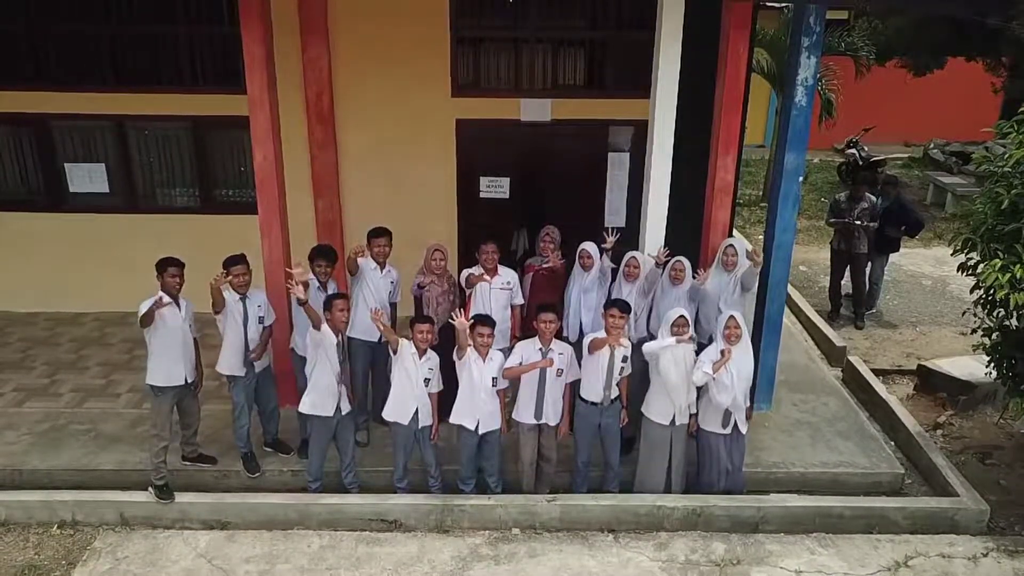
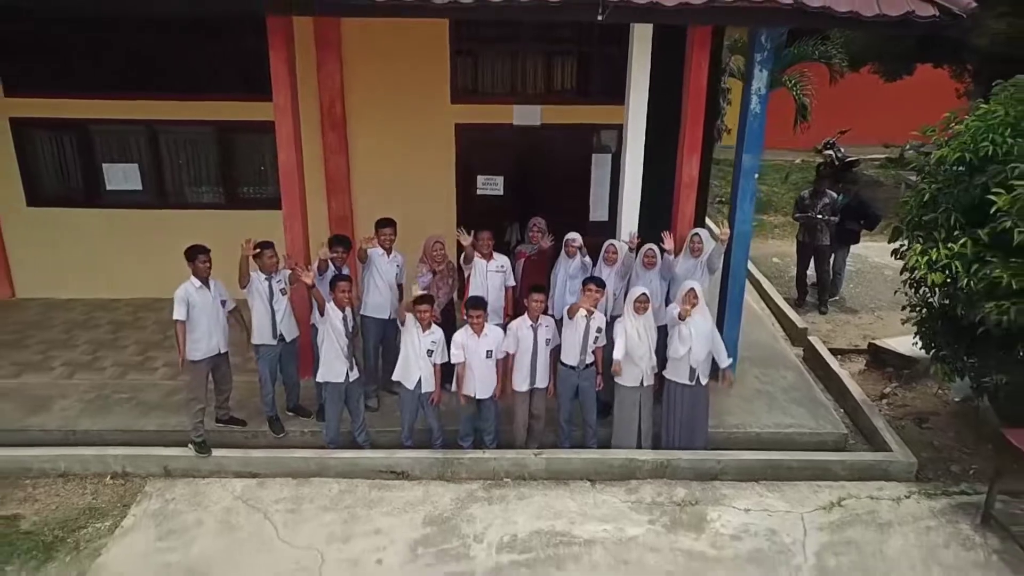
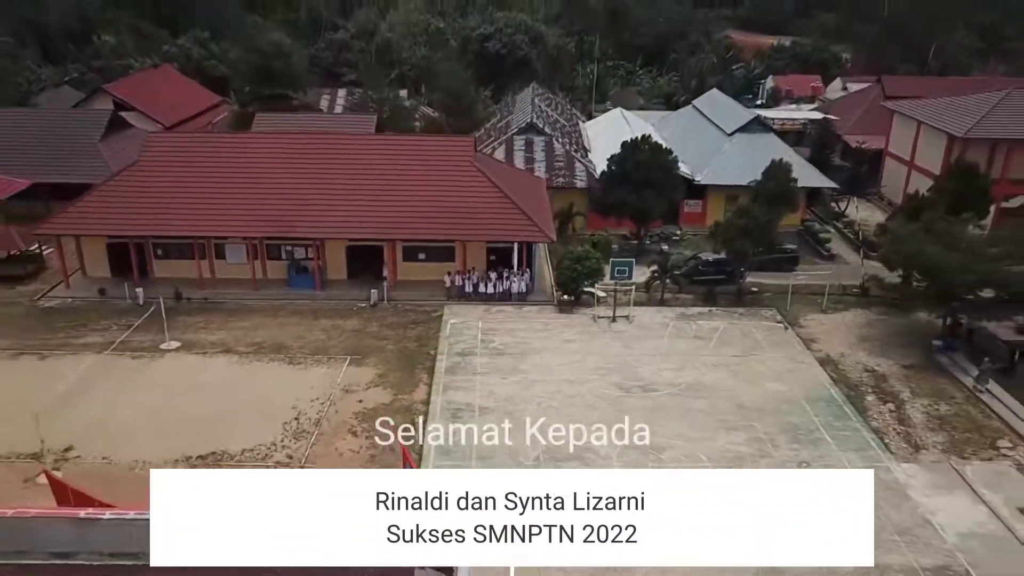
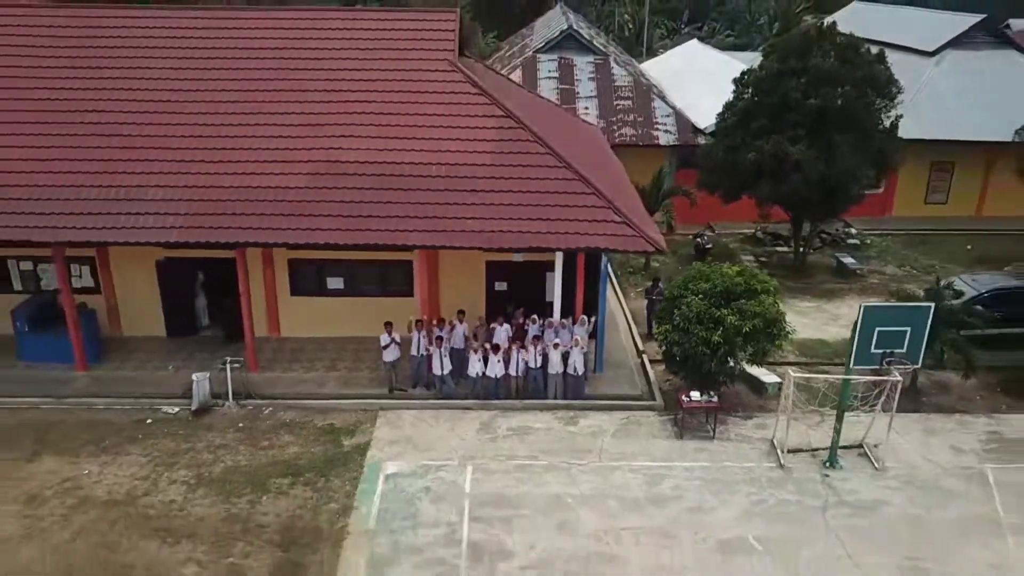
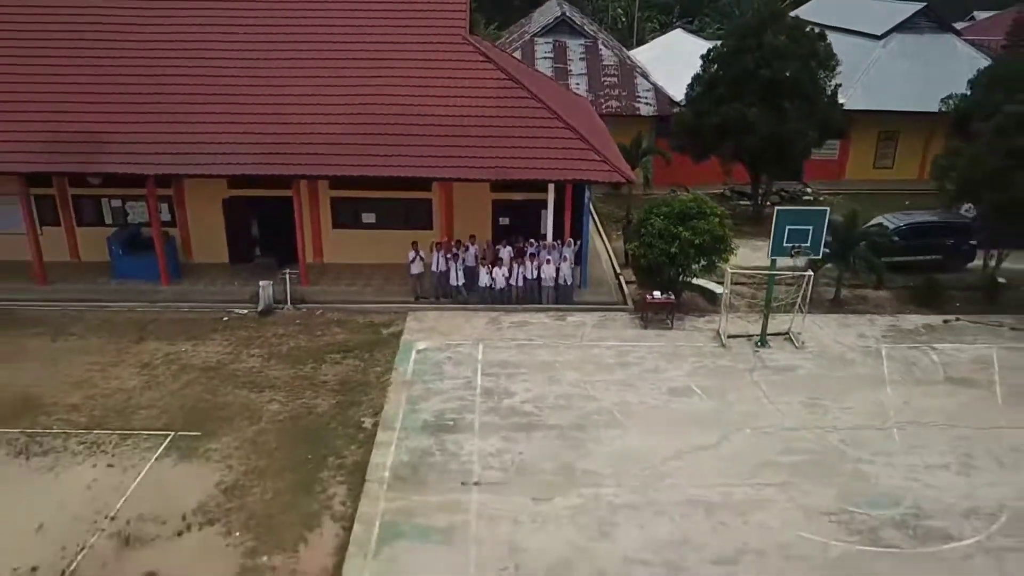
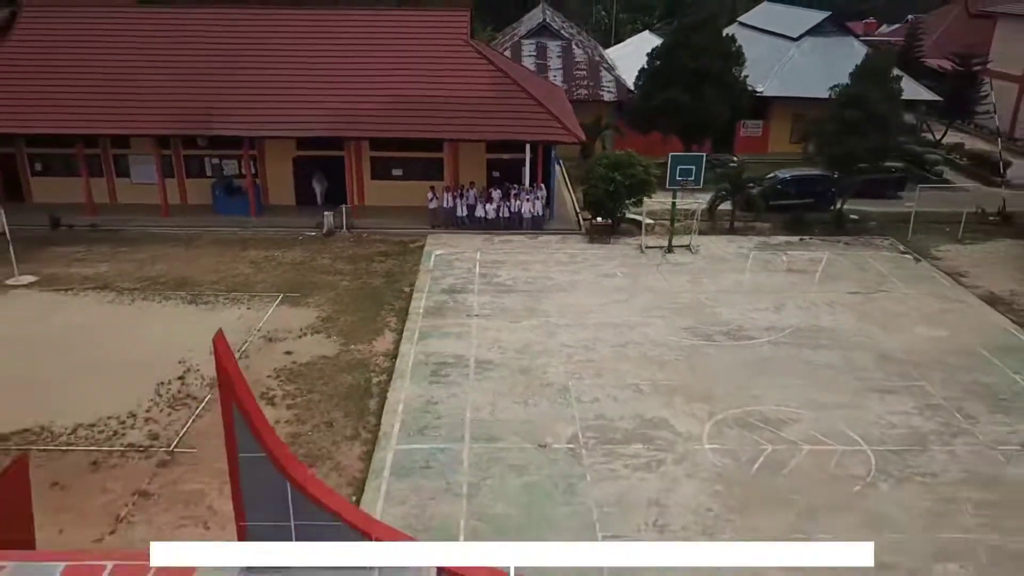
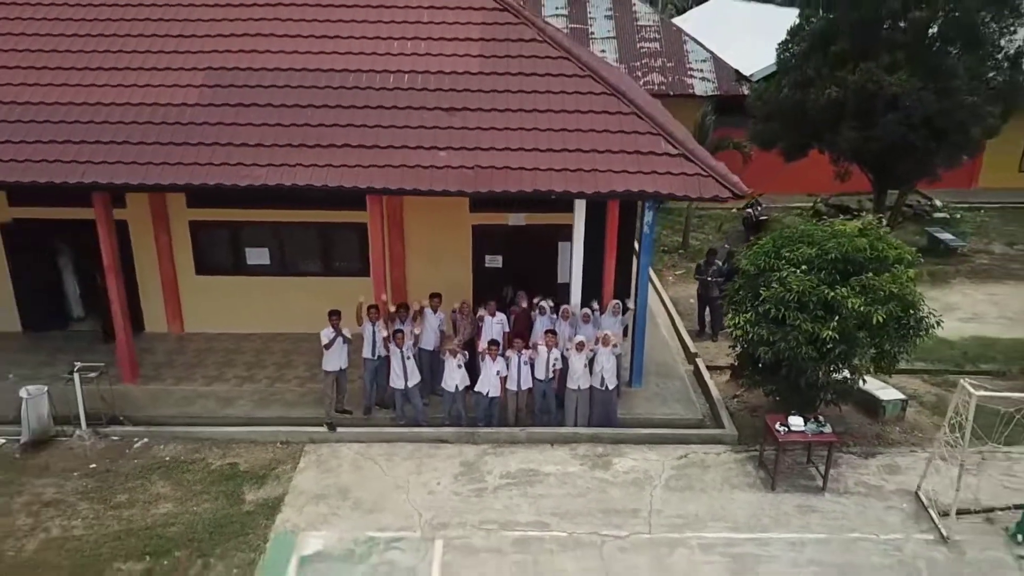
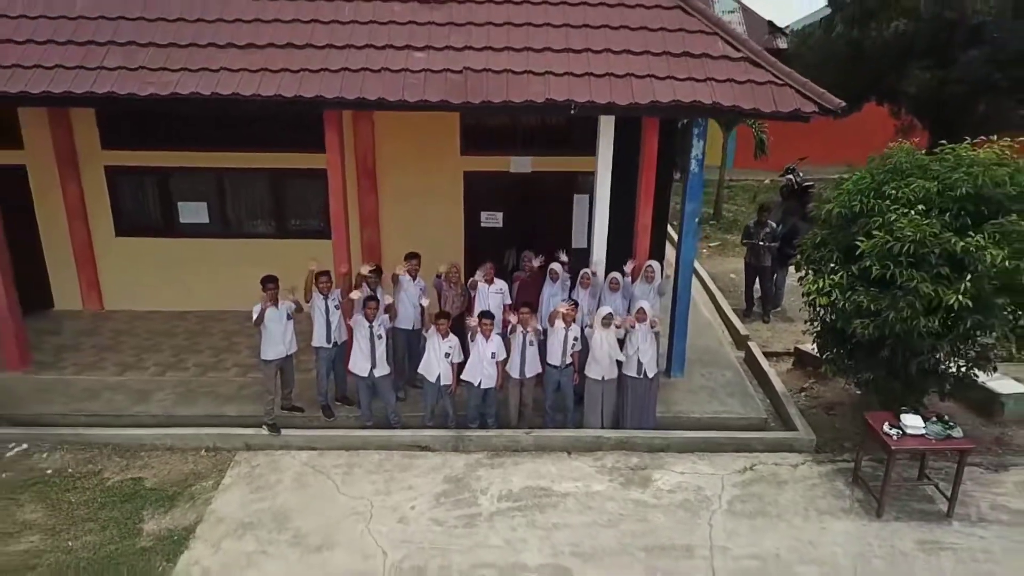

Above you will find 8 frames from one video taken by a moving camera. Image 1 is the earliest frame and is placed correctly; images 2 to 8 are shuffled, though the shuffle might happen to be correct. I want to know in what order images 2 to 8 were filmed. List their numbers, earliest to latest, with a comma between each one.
2, 8, 7, 4, 5, 6, 3
